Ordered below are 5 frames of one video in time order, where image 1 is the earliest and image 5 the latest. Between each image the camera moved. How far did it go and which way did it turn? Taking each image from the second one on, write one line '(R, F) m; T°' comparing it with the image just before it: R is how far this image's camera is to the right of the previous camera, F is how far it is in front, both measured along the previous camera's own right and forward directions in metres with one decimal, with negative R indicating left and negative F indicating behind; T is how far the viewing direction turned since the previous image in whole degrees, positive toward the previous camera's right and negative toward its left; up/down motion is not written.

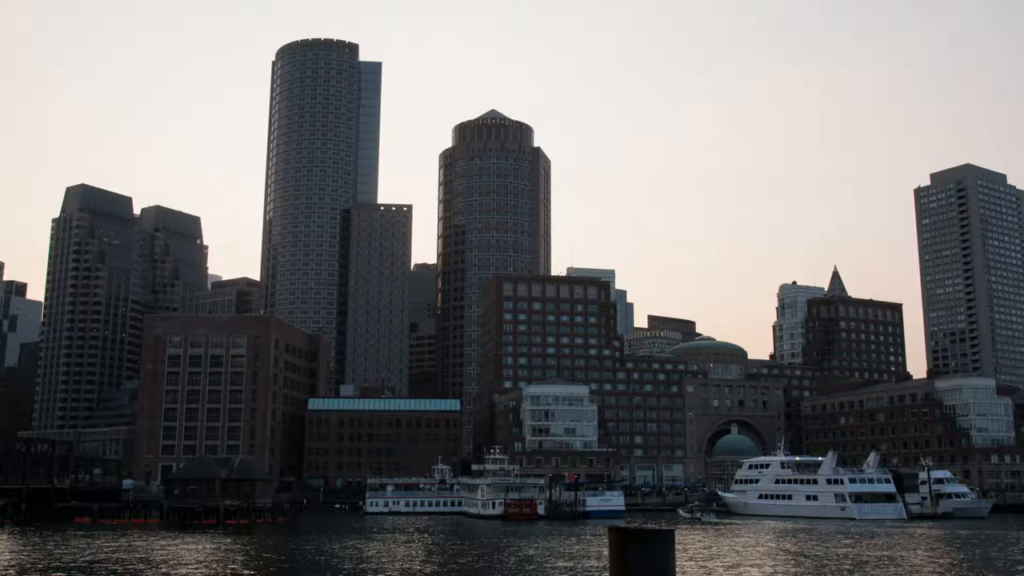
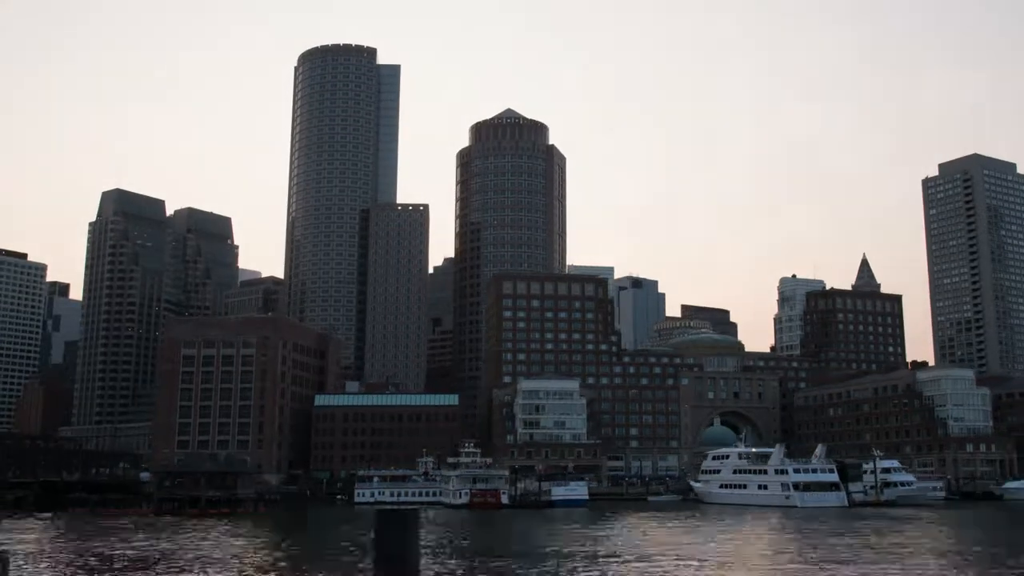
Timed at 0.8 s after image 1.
(+9.7, -7.7) m; -3°
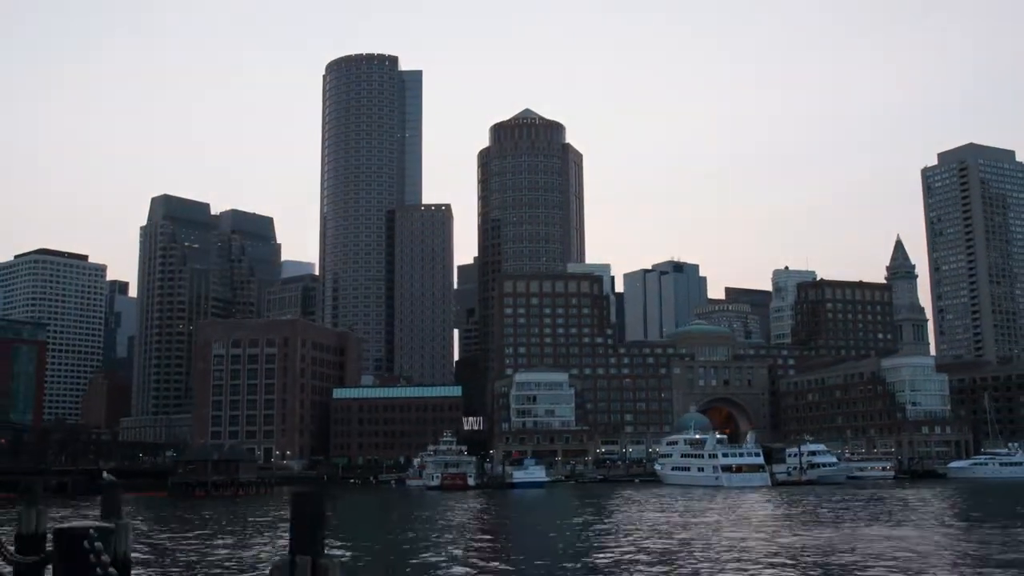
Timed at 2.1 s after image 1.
(+13.3, -16.3) m; -4°
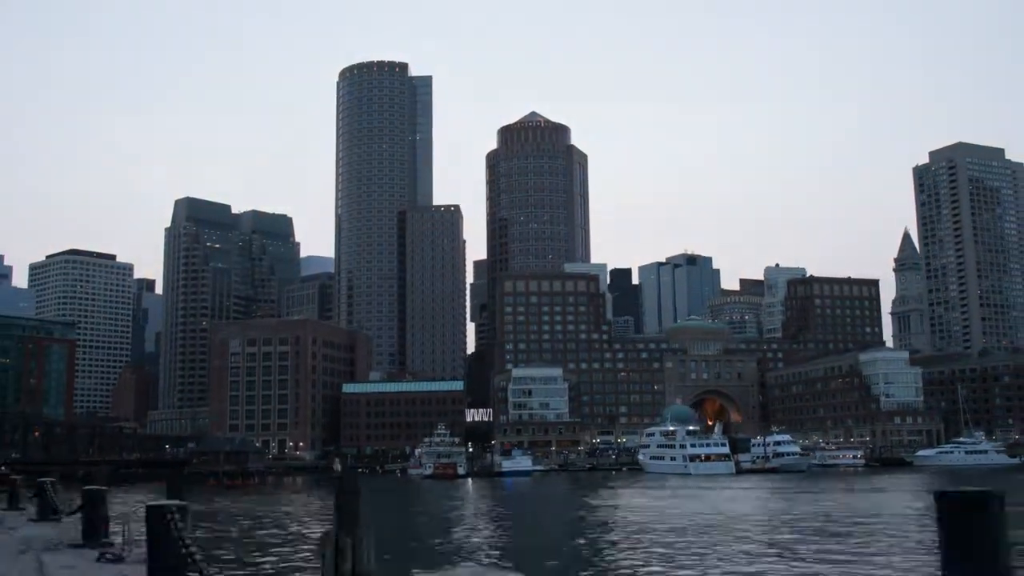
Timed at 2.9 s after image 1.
(+5.9, -11.6) m; -1°
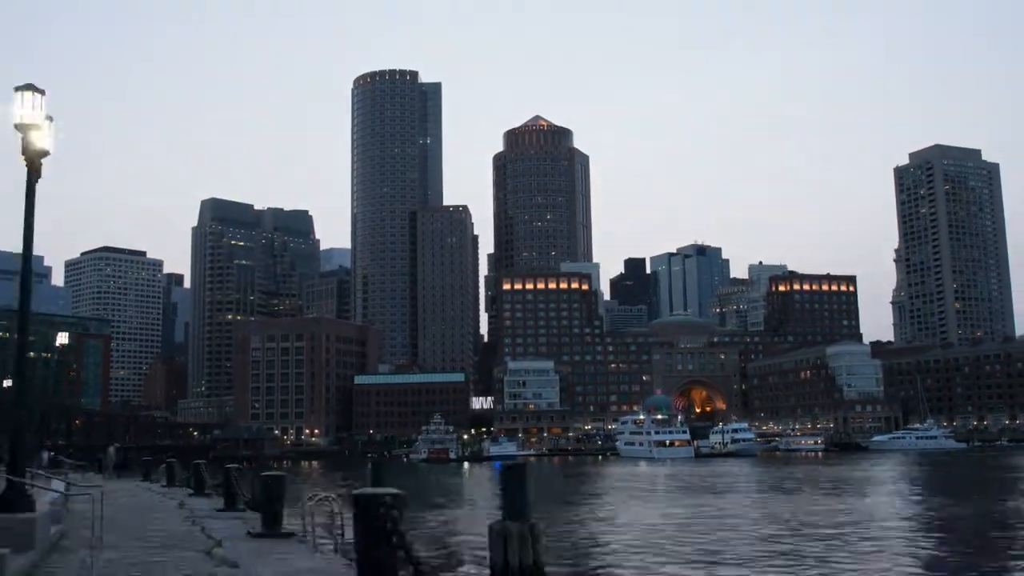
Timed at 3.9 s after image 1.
(+6.6, -18.2) m; -1°
